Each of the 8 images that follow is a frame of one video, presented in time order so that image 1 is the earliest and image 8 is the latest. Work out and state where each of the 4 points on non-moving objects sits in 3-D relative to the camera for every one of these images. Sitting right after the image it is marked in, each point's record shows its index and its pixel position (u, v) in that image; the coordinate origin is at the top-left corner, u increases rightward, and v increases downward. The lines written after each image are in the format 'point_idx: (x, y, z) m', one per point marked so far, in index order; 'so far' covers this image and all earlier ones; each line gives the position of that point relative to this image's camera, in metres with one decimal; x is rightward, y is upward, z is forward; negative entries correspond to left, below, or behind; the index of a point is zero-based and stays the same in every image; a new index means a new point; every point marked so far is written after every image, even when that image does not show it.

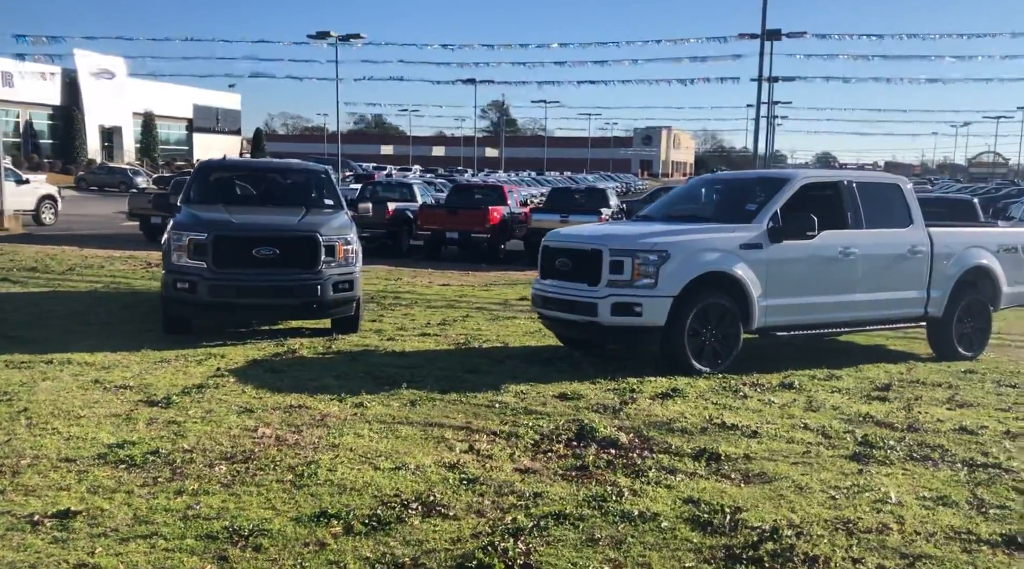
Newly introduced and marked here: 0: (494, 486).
0: (-0.1, -0.9, +4.7) m
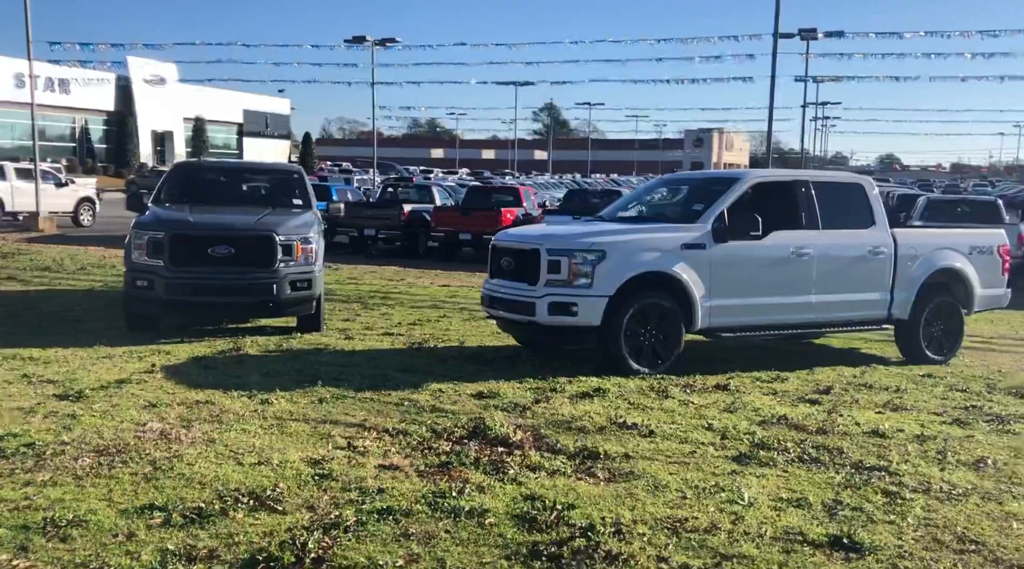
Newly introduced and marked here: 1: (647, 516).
0: (-0.8, -0.9, +4.7) m
1: (+0.6, -1.0, +4.2) m
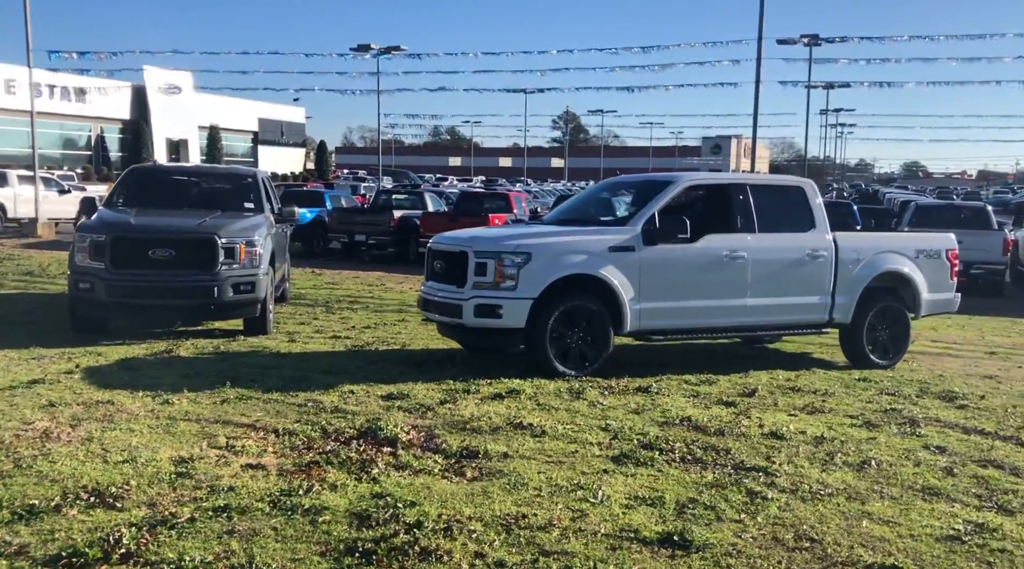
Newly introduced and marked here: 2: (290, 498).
0: (-1.5, -0.9, +4.7) m
1: (-0.1, -1.0, +4.2) m
2: (-1.0, -0.9, +4.3) m
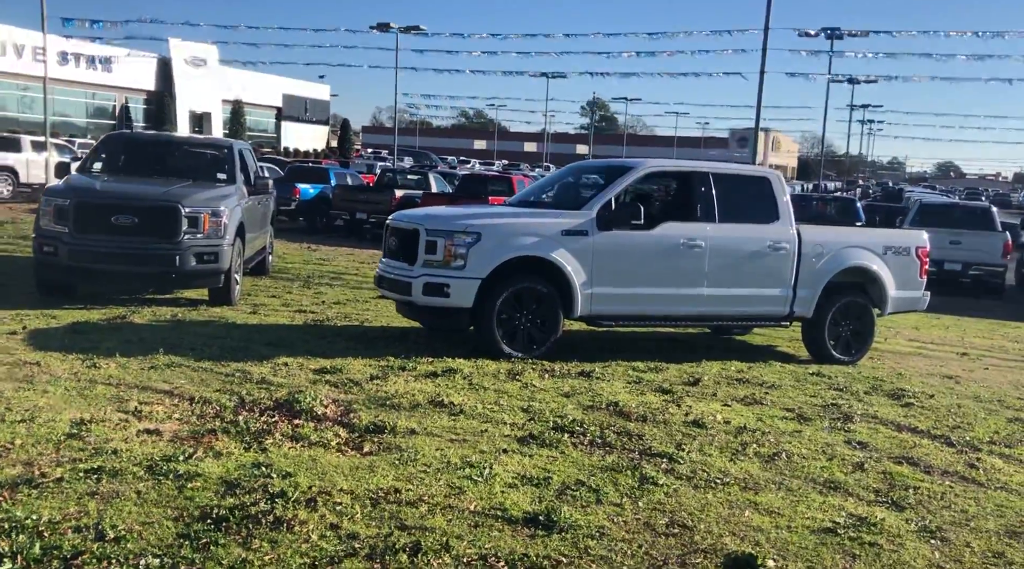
0: (-2.0, -0.7, +4.7) m
1: (-0.6, -0.8, +4.2) m
2: (-1.5, -0.8, +4.3) m
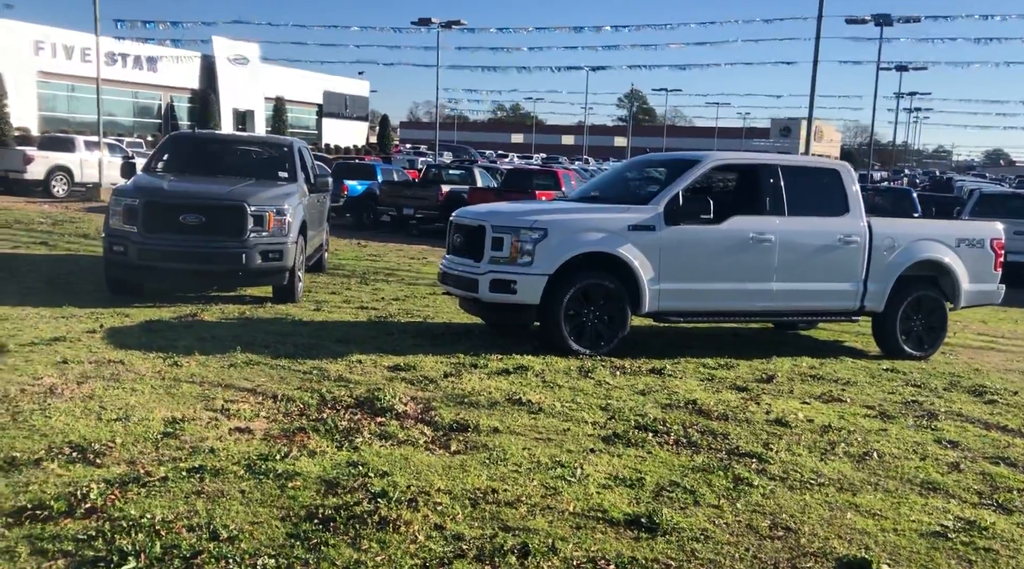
0: (-1.5, -0.7, +4.7) m
1: (-0.2, -0.8, +4.2) m
2: (-1.1, -0.8, +4.4) m
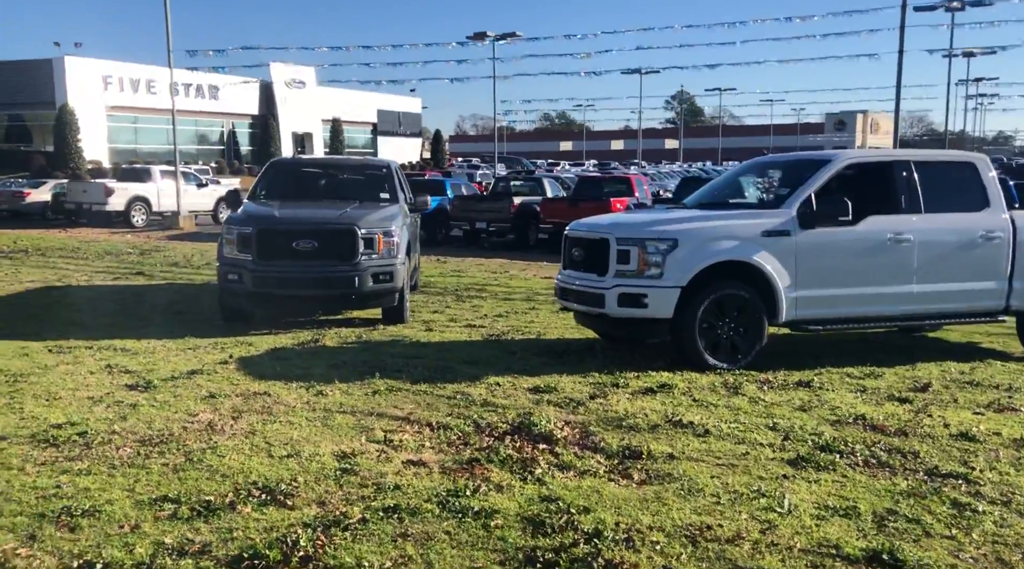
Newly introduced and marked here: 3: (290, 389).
0: (-0.7, -0.9, +4.6) m
1: (+0.6, -0.9, +4.0) m
2: (-0.2, -0.9, +4.2) m
3: (-1.5, -0.7, +6.9) m
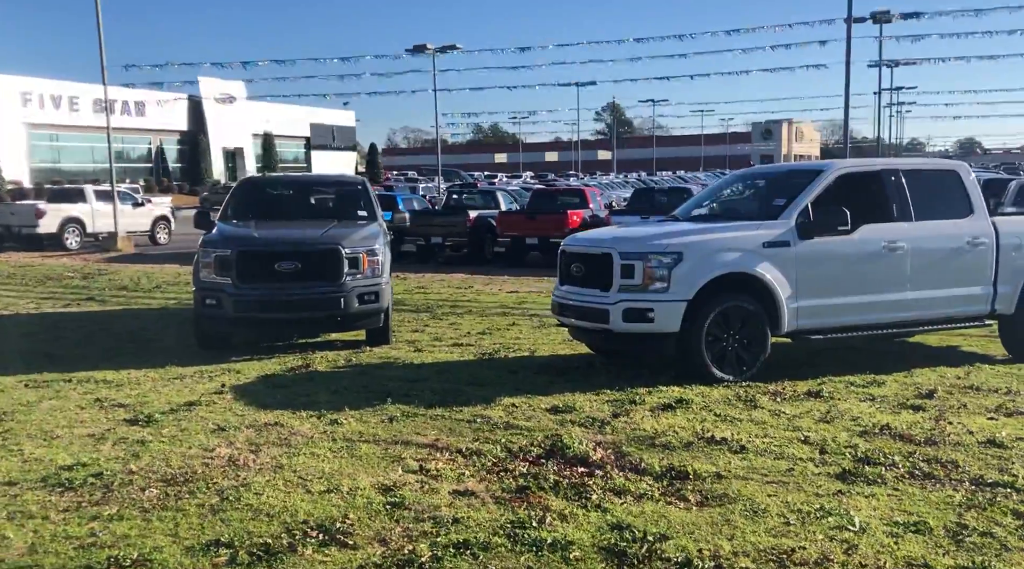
0: (-0.4, -1.0, +4.4) m
1: (+0.9, -1.0, +3.9) m
2: (+0.1, -1.0, +4.1) m
3: (-1.4, -0.9, +6.7) m
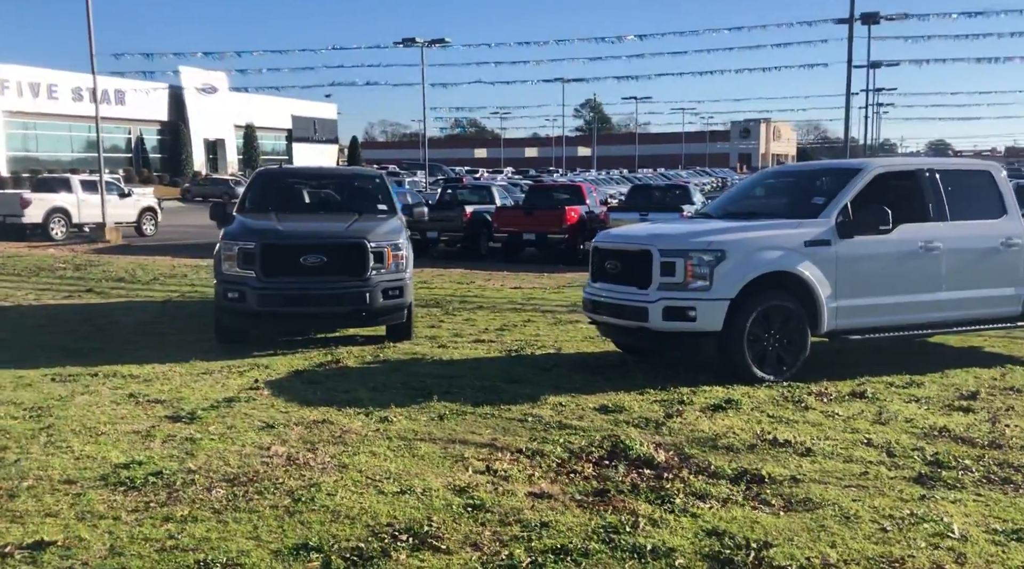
0: (-0.1, -1.0, +4.3) m
1: (+1.3, -1.0, +3.8) m
2: (+0.4, -1.0, +3.9) m
3: (-1.1, -0.9, +6.5) m
